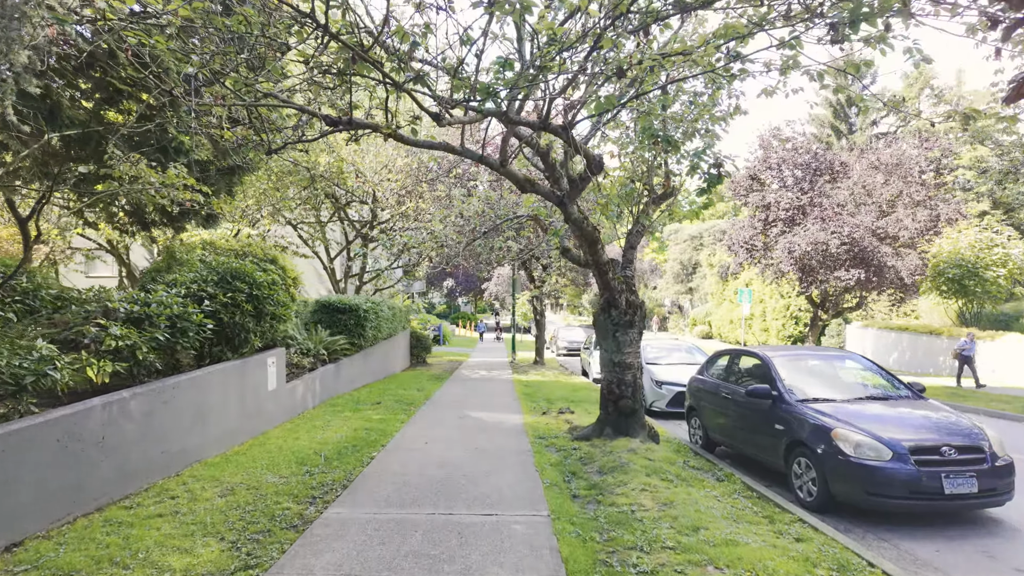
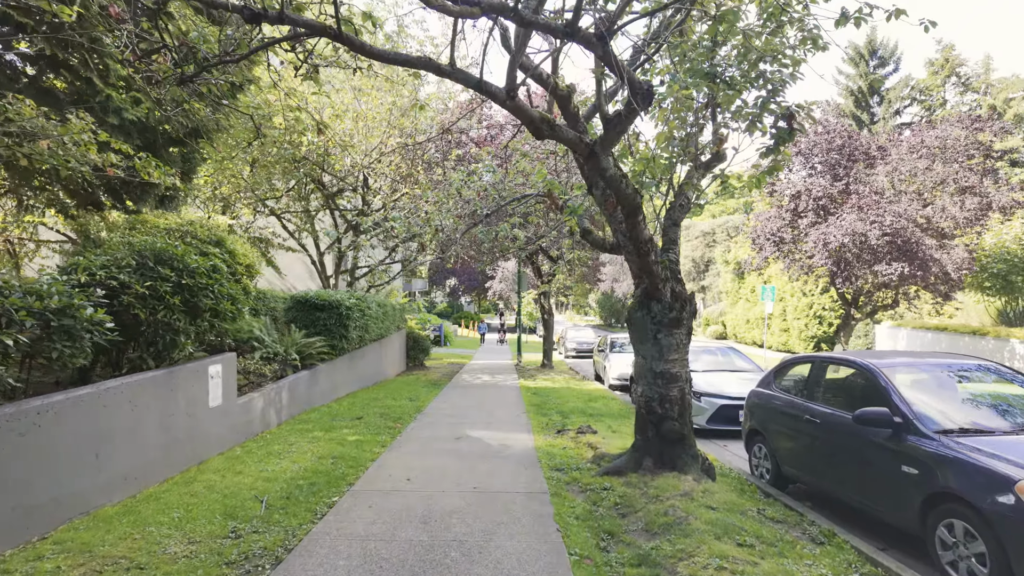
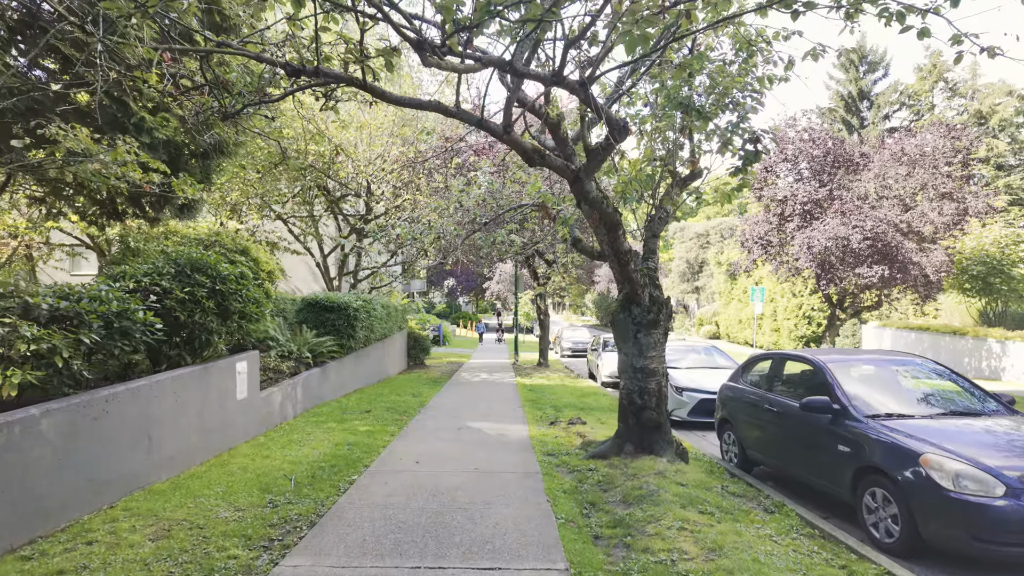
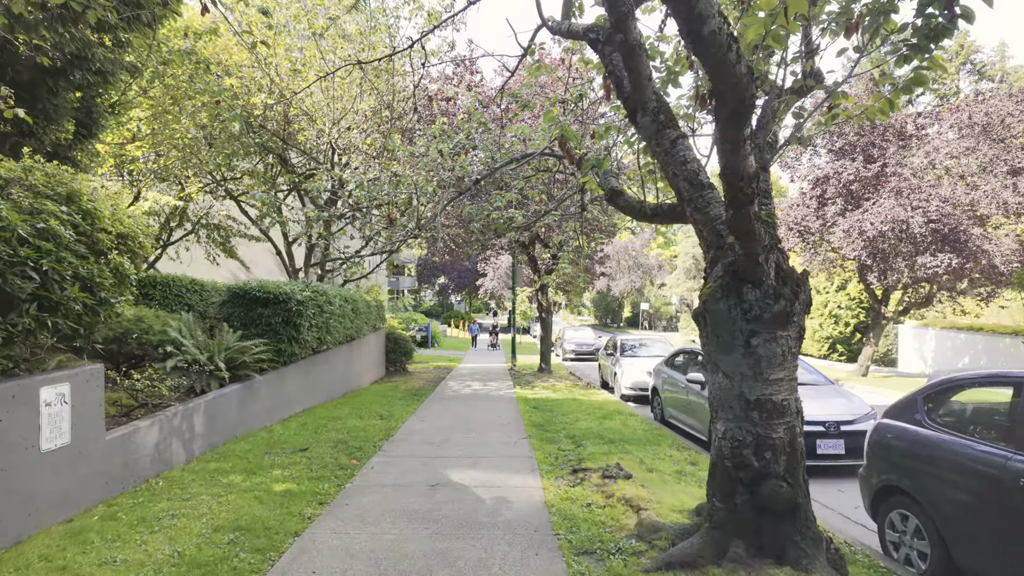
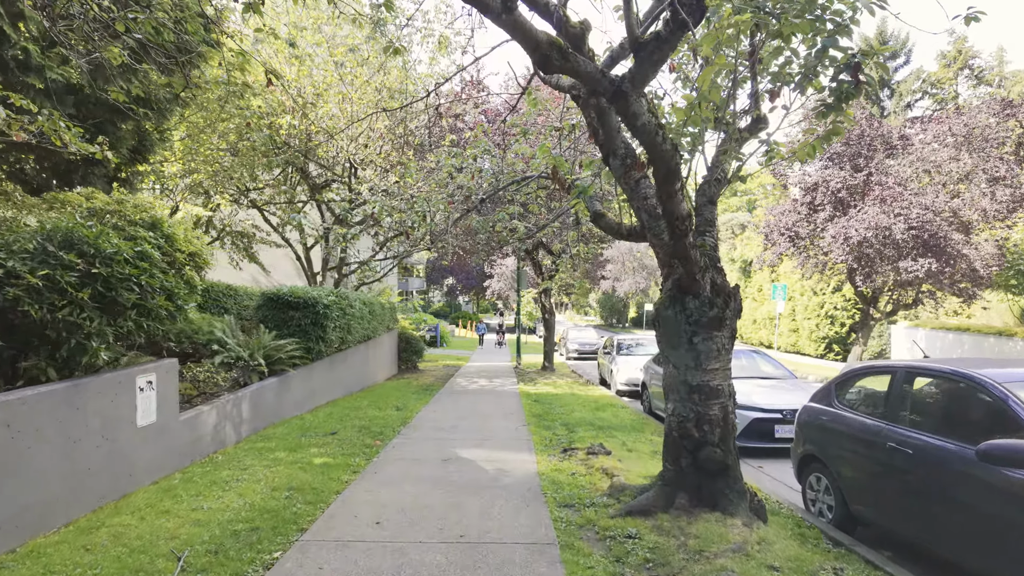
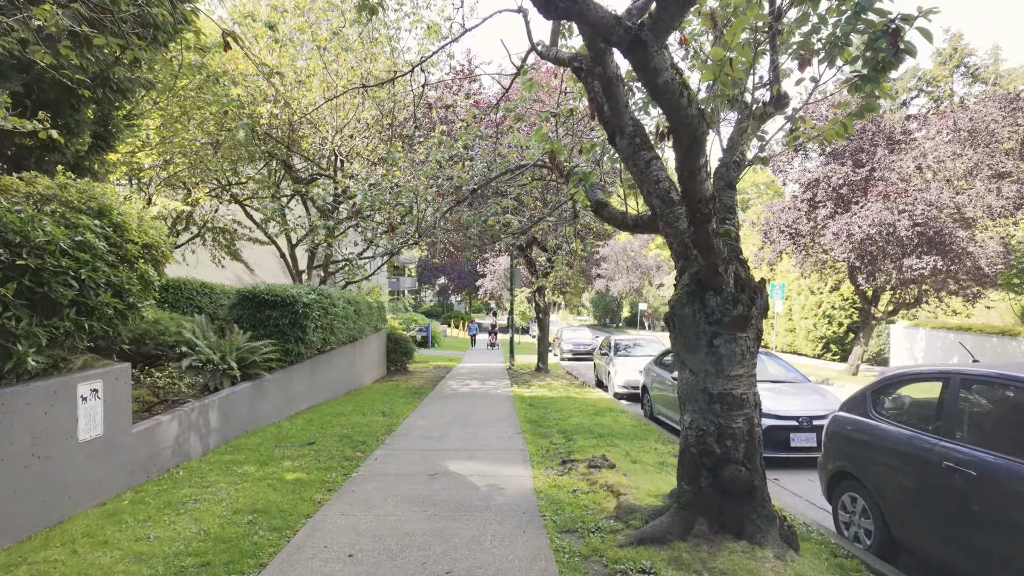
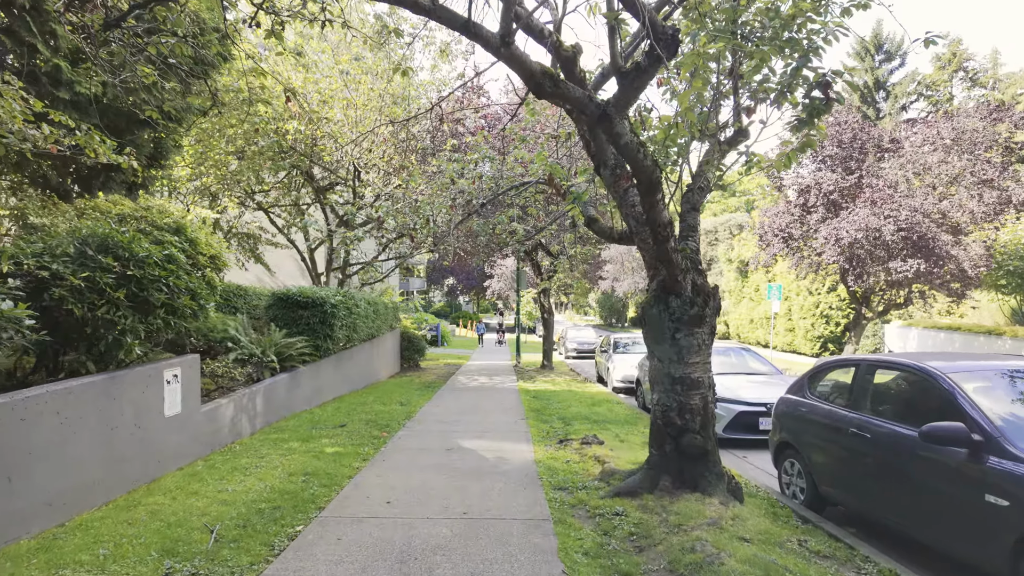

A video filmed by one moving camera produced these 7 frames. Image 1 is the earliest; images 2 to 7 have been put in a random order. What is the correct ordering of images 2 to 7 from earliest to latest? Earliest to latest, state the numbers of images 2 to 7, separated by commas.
3, 2, 7, 5, 6, 4
